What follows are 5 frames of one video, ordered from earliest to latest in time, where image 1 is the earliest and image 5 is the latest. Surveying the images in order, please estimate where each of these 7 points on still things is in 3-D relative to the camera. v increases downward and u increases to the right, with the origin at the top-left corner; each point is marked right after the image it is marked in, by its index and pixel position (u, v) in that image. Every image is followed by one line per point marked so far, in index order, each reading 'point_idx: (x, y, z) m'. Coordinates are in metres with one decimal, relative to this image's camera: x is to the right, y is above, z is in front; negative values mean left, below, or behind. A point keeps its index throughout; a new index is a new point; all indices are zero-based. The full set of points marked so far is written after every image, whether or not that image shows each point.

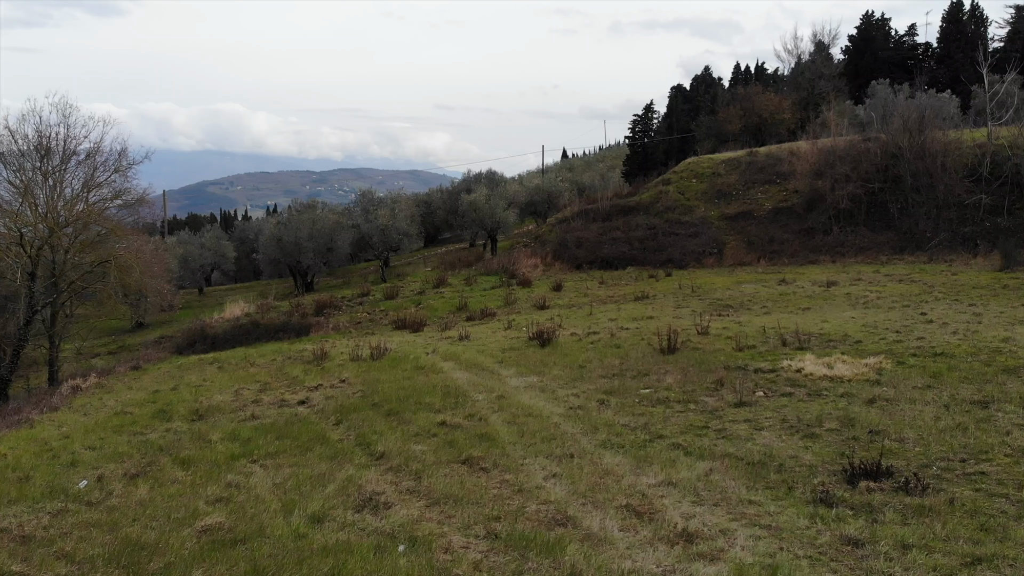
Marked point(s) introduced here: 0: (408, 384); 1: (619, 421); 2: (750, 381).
0: (-1.4, -1.3, +12.8) m
1: (+1.1, -1.3, +9.4) m
2: (+2.8, -1.1, +11.3) m
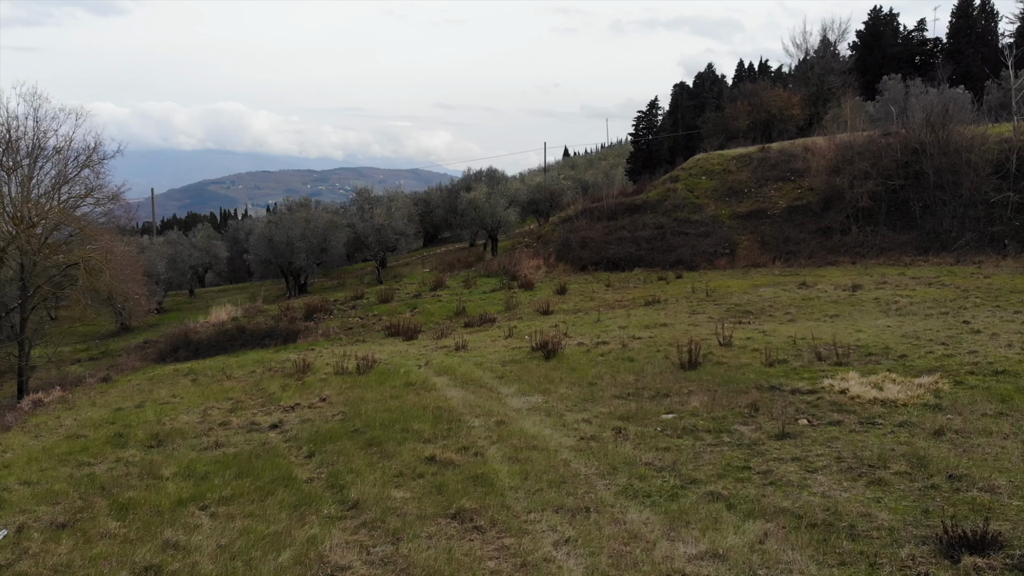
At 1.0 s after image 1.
0: (-1.4, -1.4, +11.3) m
1: (+1.1, -1.4, +7.9) m
2: (+2.9, -1.2, +9.7) m
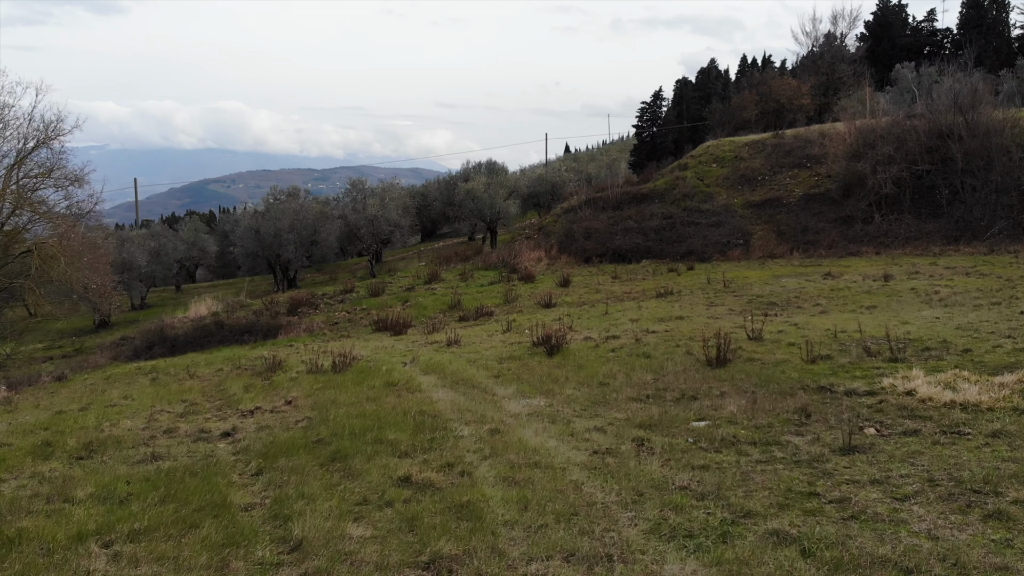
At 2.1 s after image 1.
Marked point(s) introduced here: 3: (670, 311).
0: (-1.4, -1.2, +9.5) m
1: (+1.0, -1.2, +6.1) m
2: (+2.8, -1.0, +8.0) m
3: (+2.7, -0.4, +16.0) m
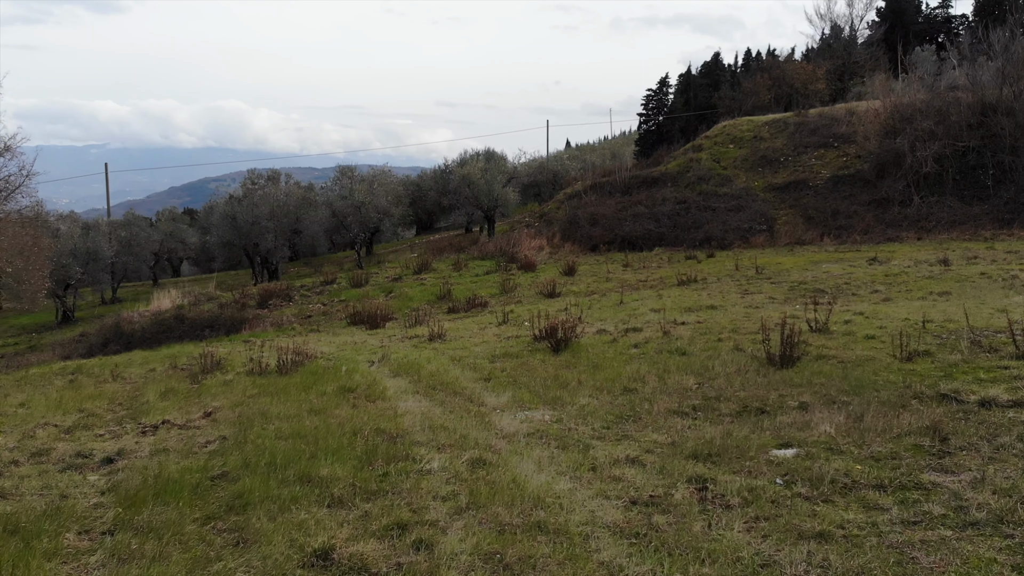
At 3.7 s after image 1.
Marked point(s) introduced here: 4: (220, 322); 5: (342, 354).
0: (-1.5, -1.0, +6.9) m
1: (+1.0, -1.0, +3.5) m
2: (+2.8, -0.8, +5.4) m
3: (+2.6, -0.2, +13.3) m
4: (-5.8, -0.7, +18.9) m
5: (-2.0, -0.8, +10.9) m
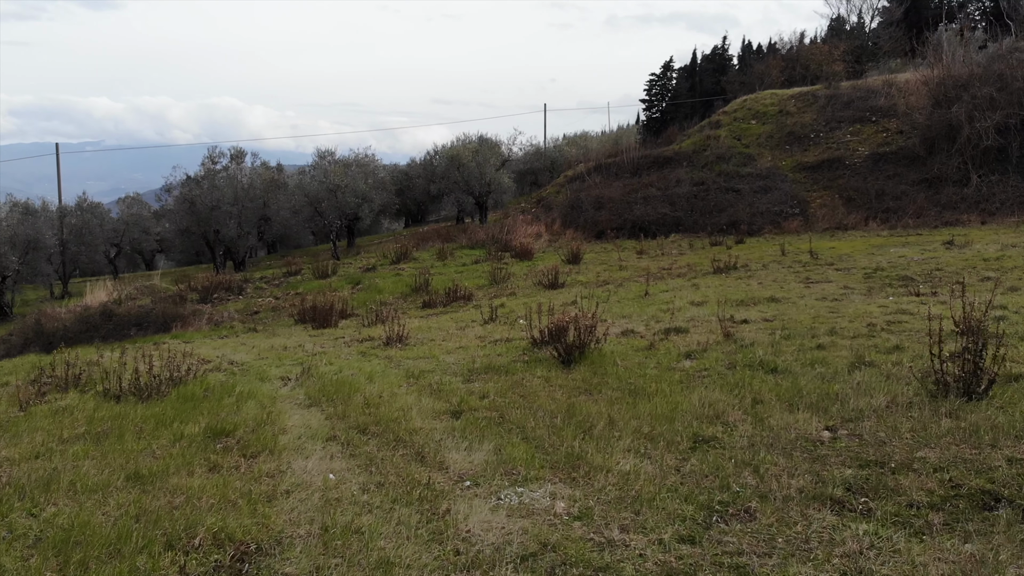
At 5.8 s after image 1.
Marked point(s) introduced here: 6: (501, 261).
0: (-1.5, -0.9, +3.6) m
1: (+0.9, -0.9, +0.3) m
2: (+2.7, -0.7, +2.1) m
3: (+2.5, 0.0, +10.1) m
4: (-6.0, -0.5, +15.6) m
5: (-2.0, -0.6, +7.7) m
6: (-0.2, +0.5, +17.8) m
